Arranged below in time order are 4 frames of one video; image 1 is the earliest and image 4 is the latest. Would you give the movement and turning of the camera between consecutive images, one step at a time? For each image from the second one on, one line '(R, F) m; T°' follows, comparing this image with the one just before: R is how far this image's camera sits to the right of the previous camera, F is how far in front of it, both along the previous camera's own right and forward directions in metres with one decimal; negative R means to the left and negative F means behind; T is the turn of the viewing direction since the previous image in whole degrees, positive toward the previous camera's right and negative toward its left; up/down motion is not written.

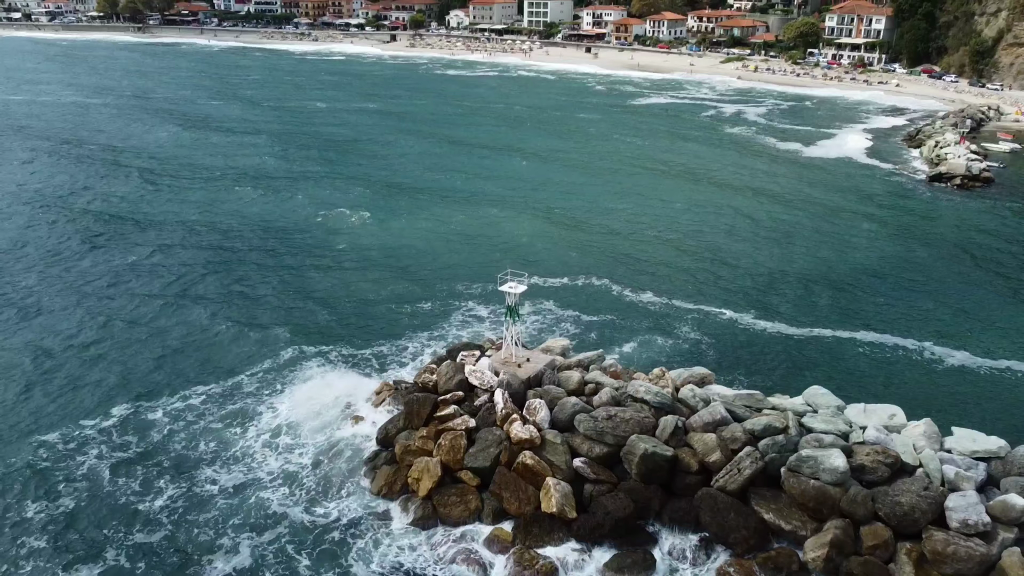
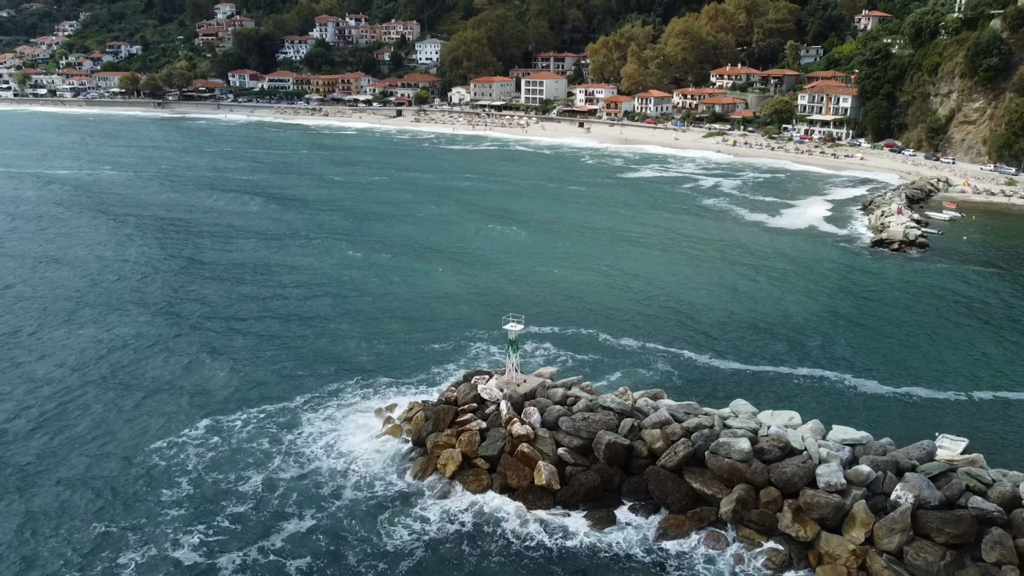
(-0.1, -5.6) m; 0°
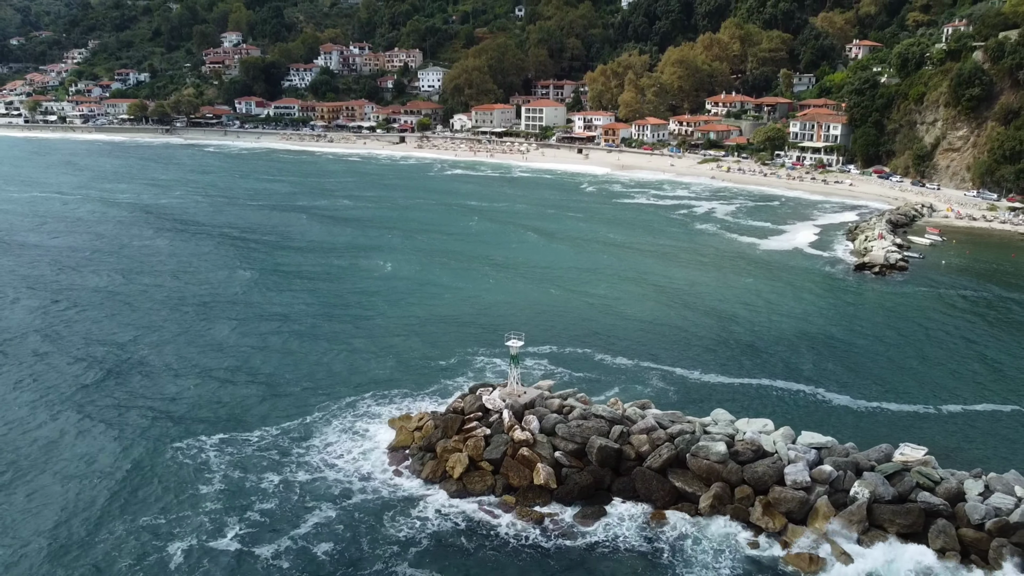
(0.0, -2.3) m; 0°
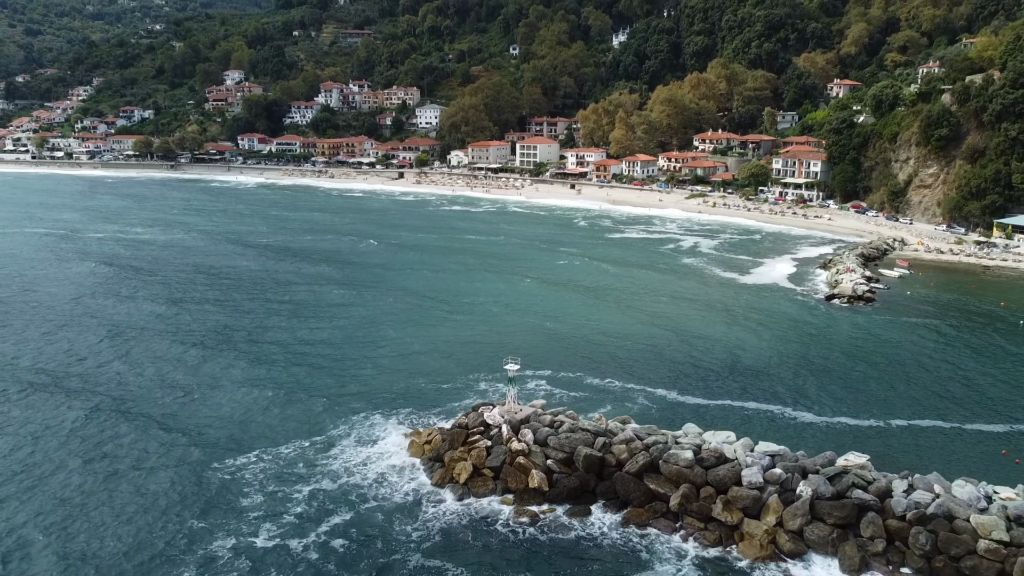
(-0.1, -3.7) m; 0°
